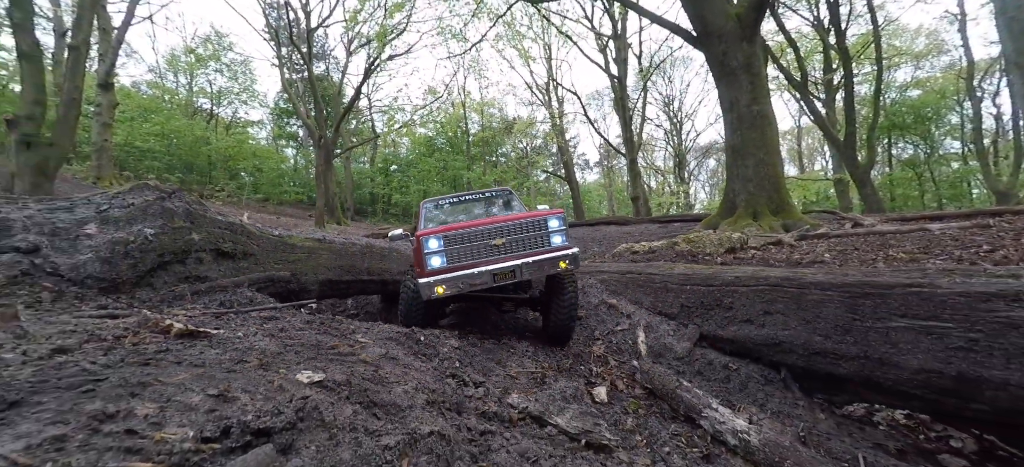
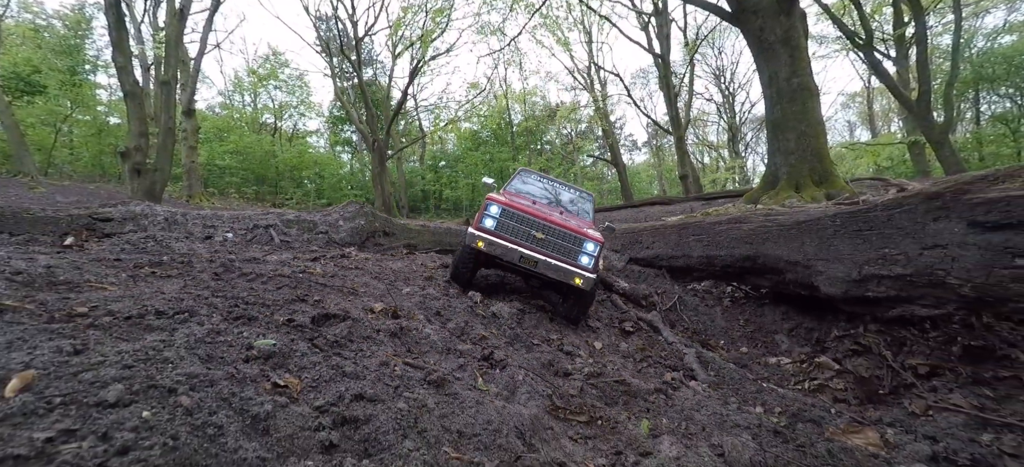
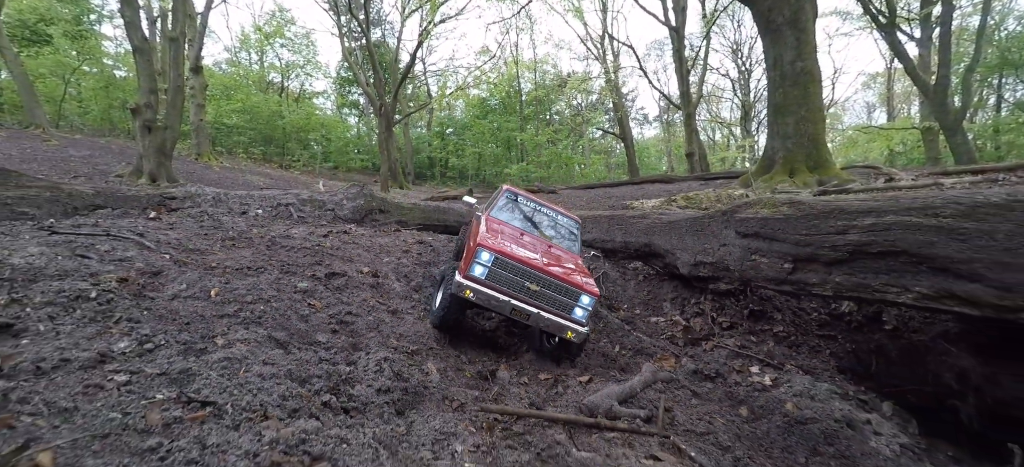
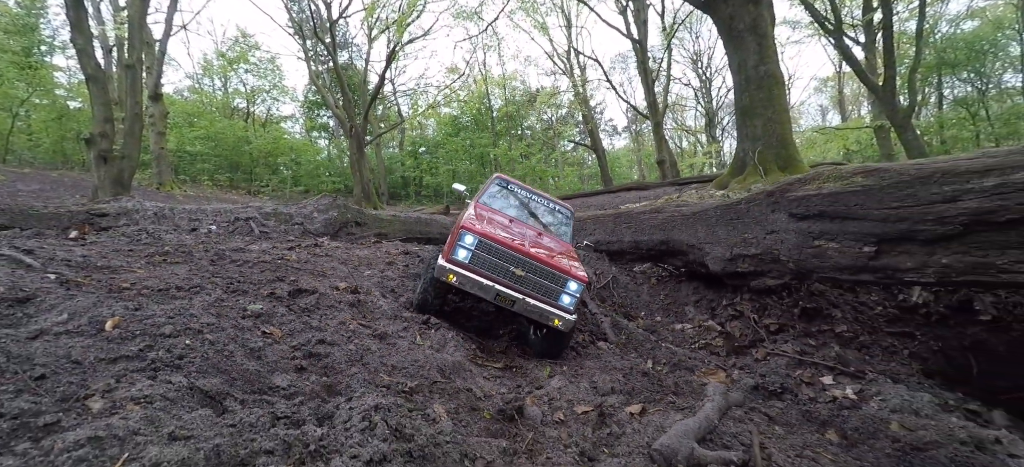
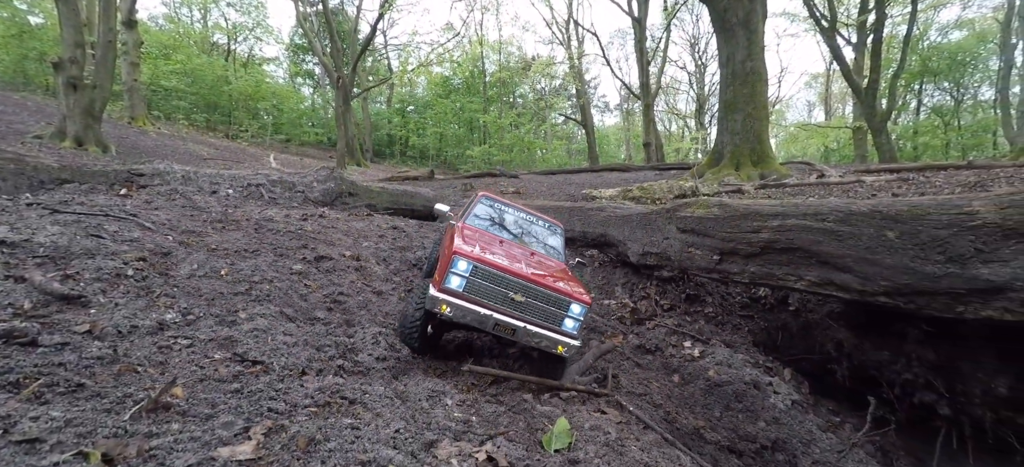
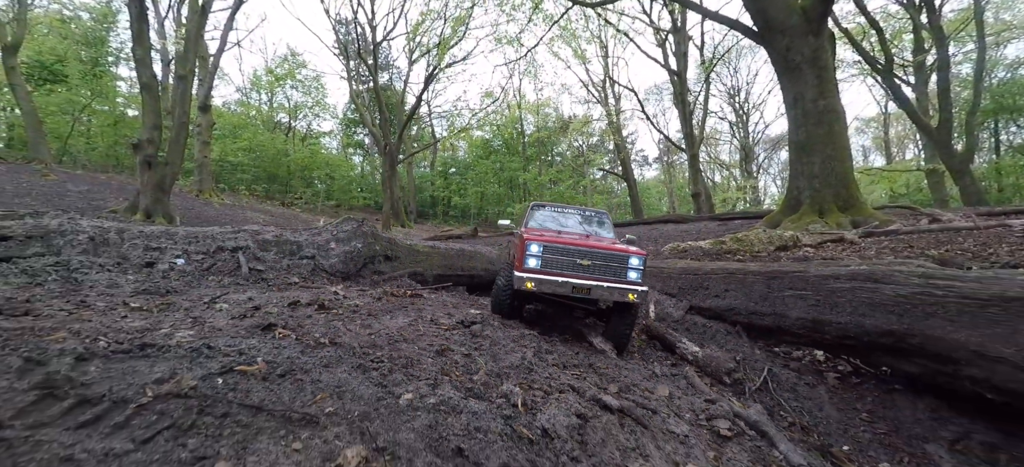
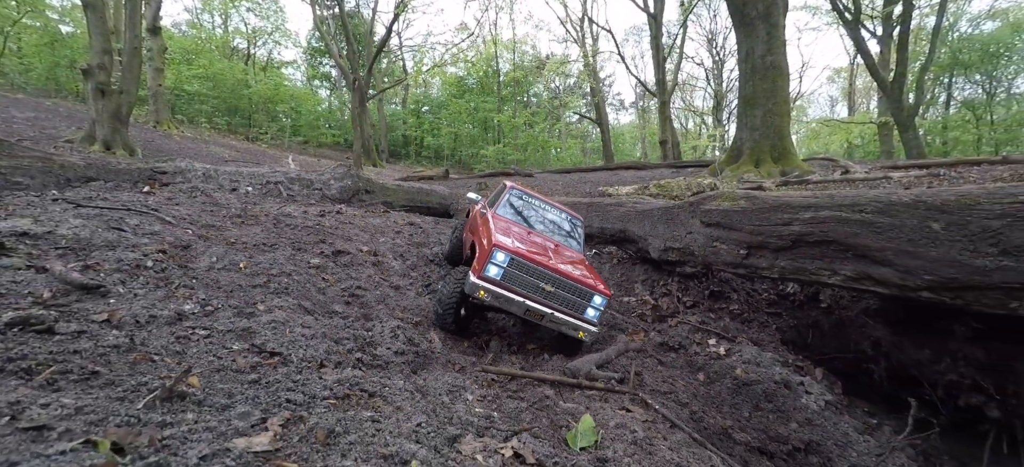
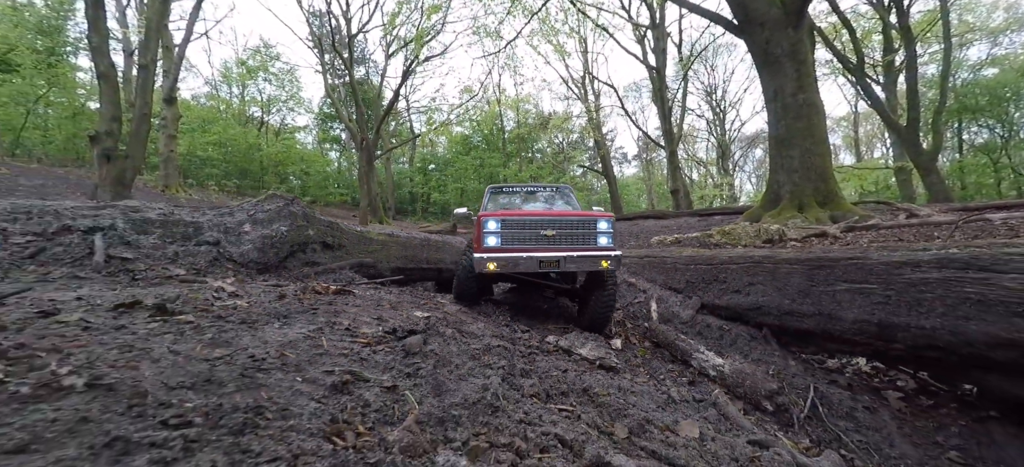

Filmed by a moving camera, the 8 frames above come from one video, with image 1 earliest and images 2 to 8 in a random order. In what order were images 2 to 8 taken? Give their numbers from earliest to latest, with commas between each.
8, 6, 2, 4, 3, 7, 5
